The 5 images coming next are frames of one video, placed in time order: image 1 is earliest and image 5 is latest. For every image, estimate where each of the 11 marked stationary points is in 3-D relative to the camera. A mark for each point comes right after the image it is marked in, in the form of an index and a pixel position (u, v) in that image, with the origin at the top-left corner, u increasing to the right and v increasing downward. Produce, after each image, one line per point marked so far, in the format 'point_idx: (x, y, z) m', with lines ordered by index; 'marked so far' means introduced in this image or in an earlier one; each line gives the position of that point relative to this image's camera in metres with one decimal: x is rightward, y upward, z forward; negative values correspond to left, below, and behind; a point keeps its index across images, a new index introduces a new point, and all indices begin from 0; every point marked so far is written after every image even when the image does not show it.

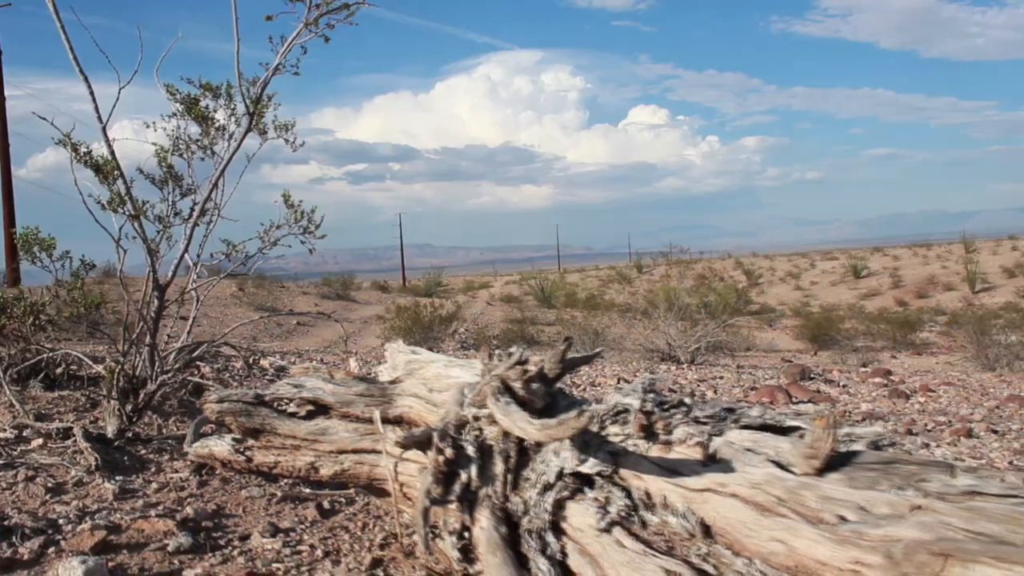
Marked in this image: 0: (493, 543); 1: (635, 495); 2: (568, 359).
0: (-0.1, -0.8, +2.6) m
1: (+0.4, -0.6, +2.5) m
2: (+0.2, -0.3, +3.0) m
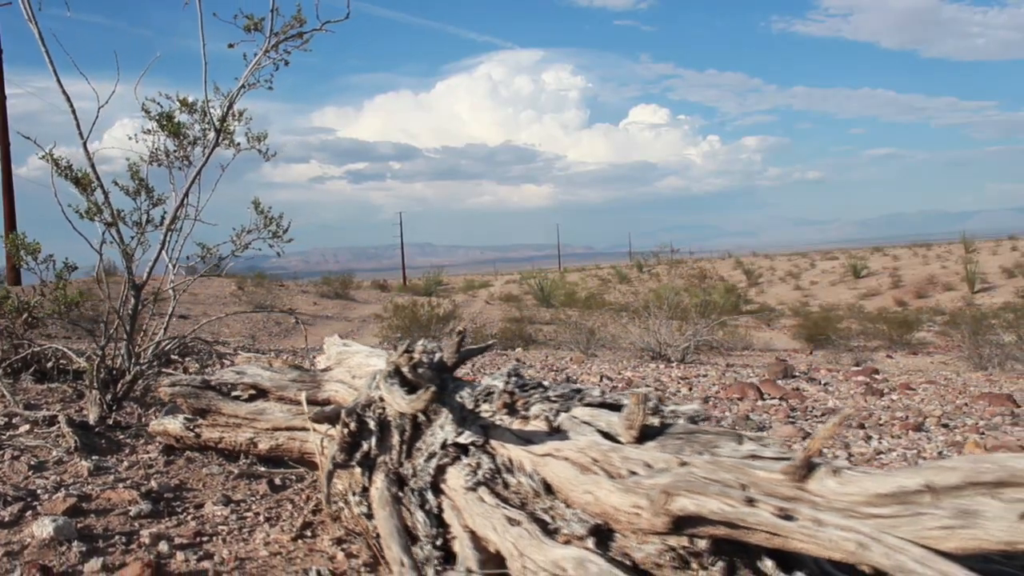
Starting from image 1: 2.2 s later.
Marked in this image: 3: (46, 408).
0: (-0.5, -0.8, +3.2) m
1: (0.0, -0.7, +3.1) m
2: (-0.2, -0.3, +3.6) m
3: (-3.7, -1.0, +6.5) m
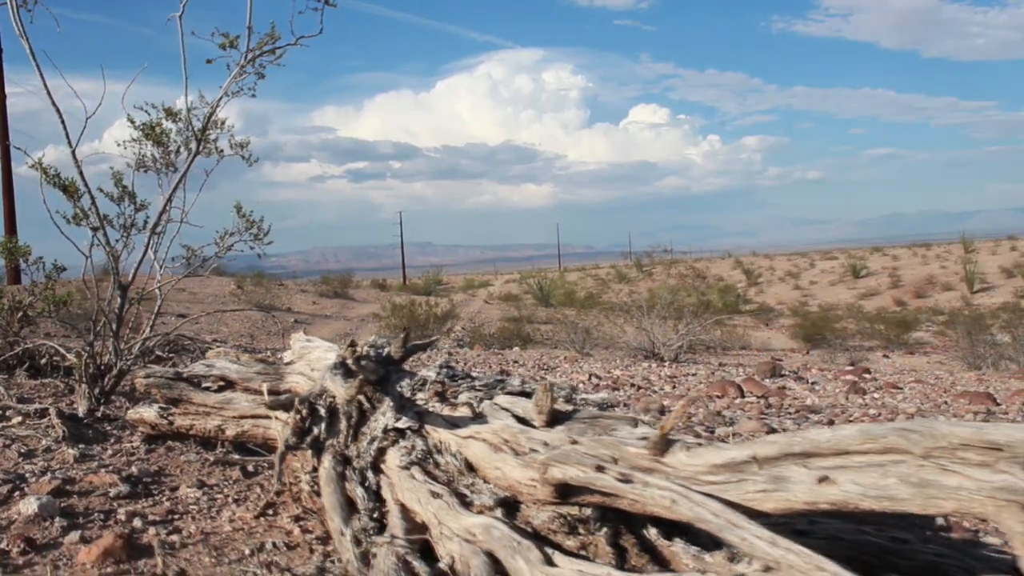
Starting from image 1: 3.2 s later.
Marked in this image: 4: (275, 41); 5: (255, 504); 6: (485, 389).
0: (-0.8, -0.8, +3.6) m
1: (-0.4, -0.7, +3.5) m
2: (-0.5, -0.3, +3.9) m
3: (-4.0, -1.0, +6.9) m
4: (-1.9, +2.0, +6.4) m
5: (-1.4, -1.2, +4.4) m
6: (-0.1, -0.4, +3.6) m
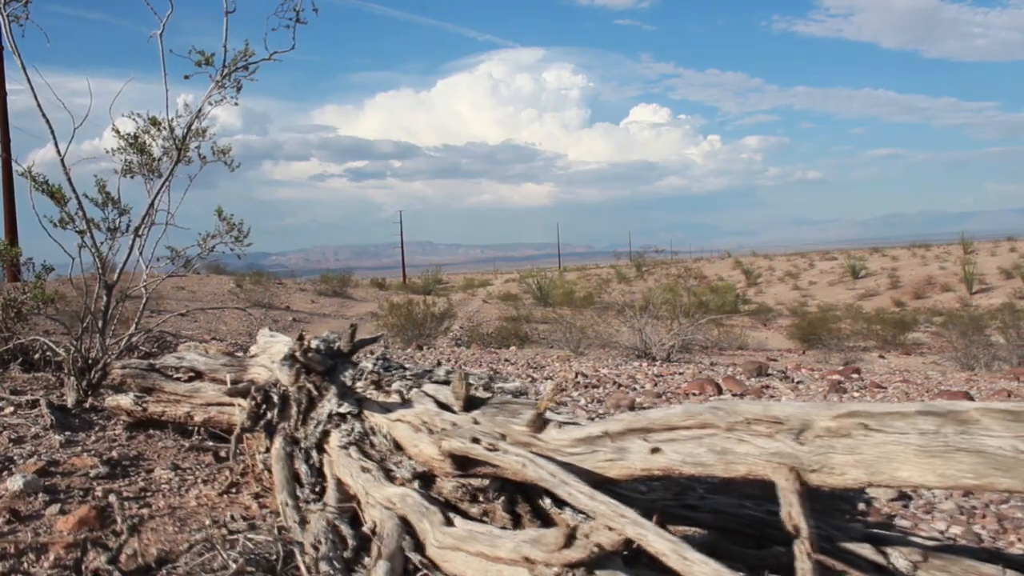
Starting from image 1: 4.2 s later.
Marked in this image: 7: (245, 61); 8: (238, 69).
0: (-1.2, -0.8, +4.1) m
1: (-0.7, -0.7, +4.0) m
2: (-0.9, -0.3, +4.4) m
3: (-4.4, -1.0, +7.4) m
4: (-2.2, +2.0, +6.9) m
5: (-1.8, -1.2, +4.9) m
6: (-0.5, -0.4, +4.0) m
7: (-2.3, +2.0, +7.0) m
8: (-2.3, +1.9, +6.9) m
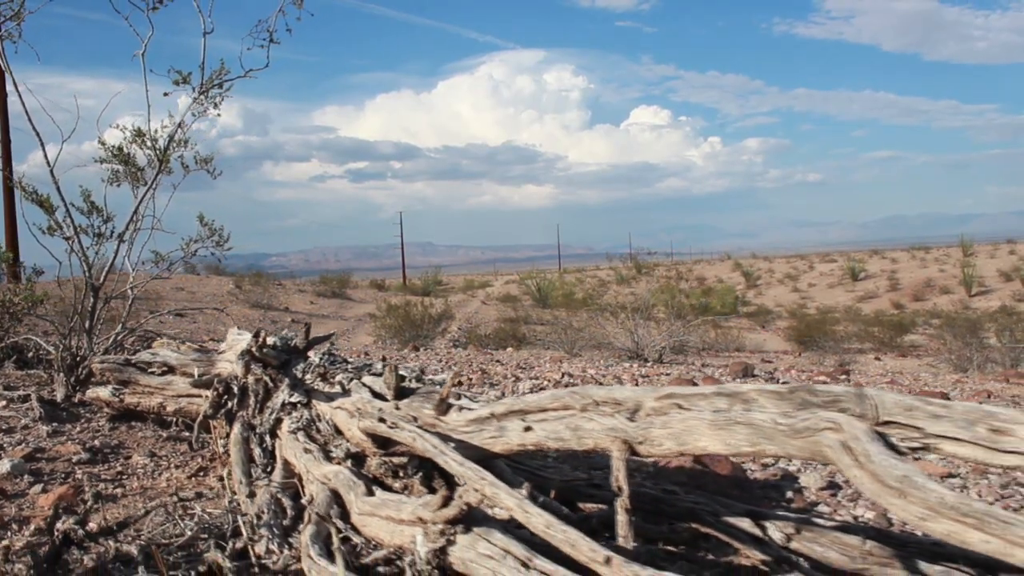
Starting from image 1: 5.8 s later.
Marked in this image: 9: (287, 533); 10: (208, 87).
0: (-1.6, -0.9, +4.6) m
1: (-1.1, -0.7, +4.5) m
2: (-1.3, -0.3, +4.9) m
3: (-4.8, -1.0, +7.9) m
4: (-2.6, +1.9, +7.4) m
5: (-2.1, -1.2, +5.4) m
6: (-0.9, -0.5, +4.6) m
7: (-2.7, +1.9, +7.5) m
8: (-2.7, +1.8, +7.5) m
9: (-1.0, -1.1, +3.7) m
10: (-2.7, +1.8, +7.4) m
